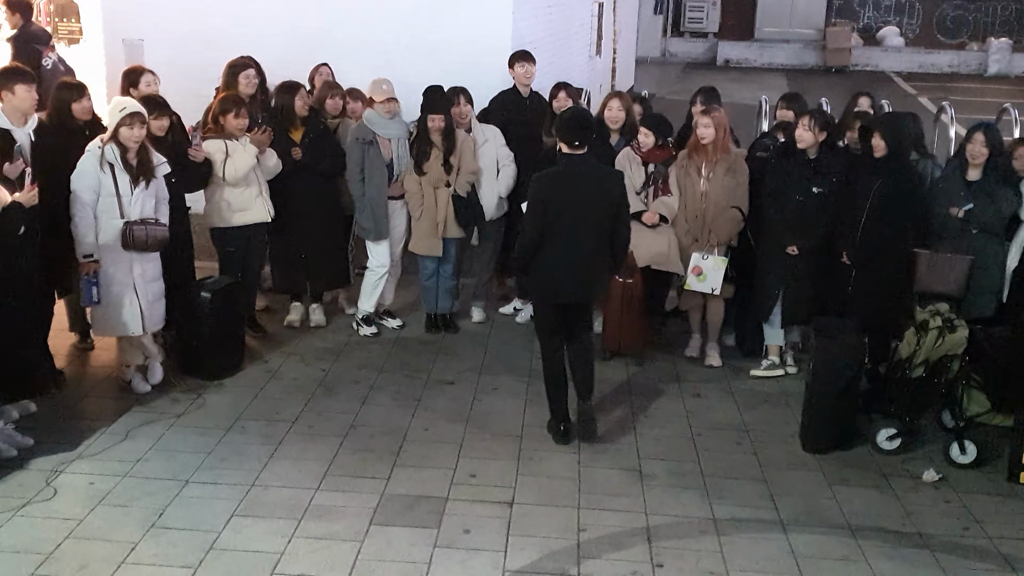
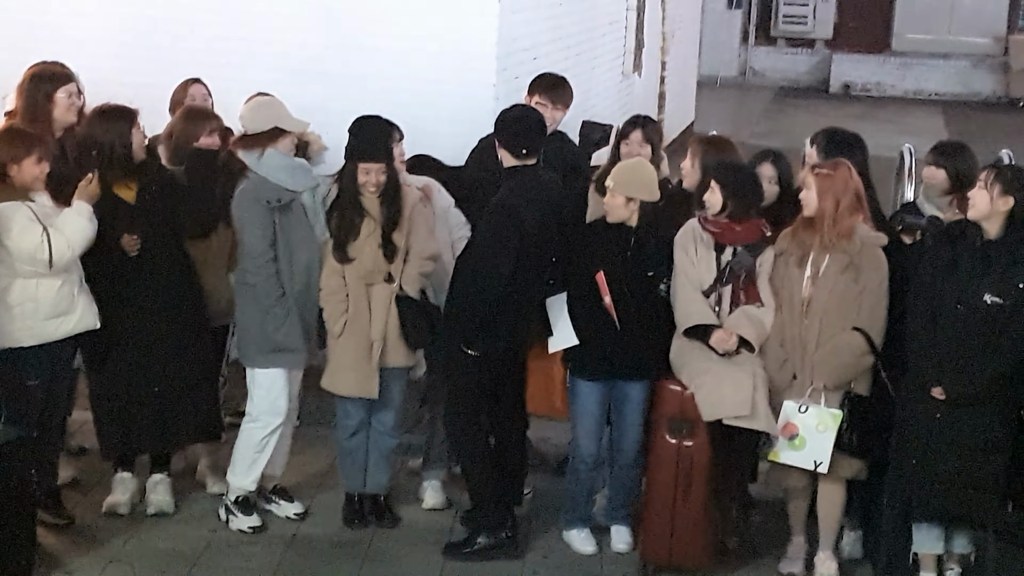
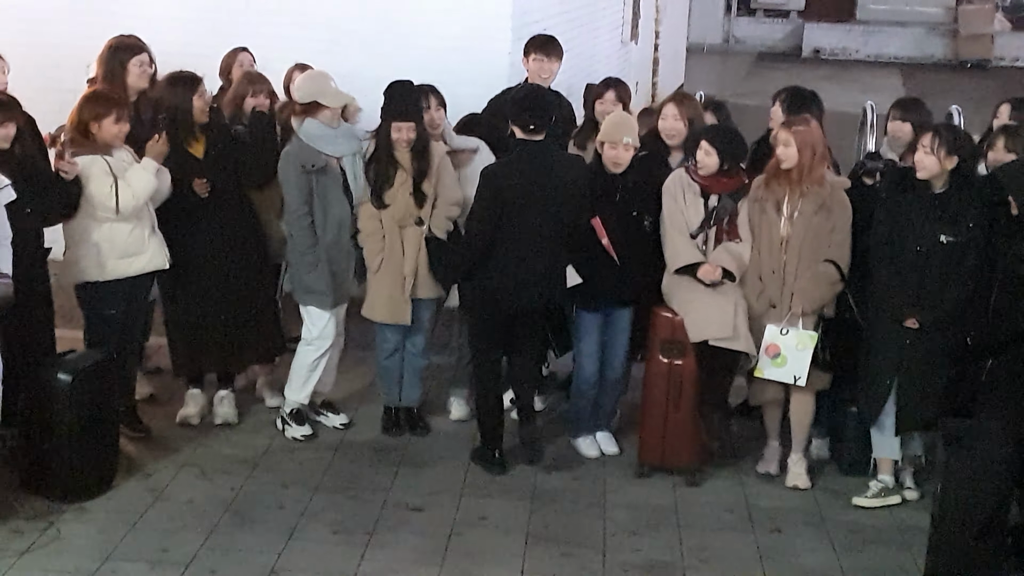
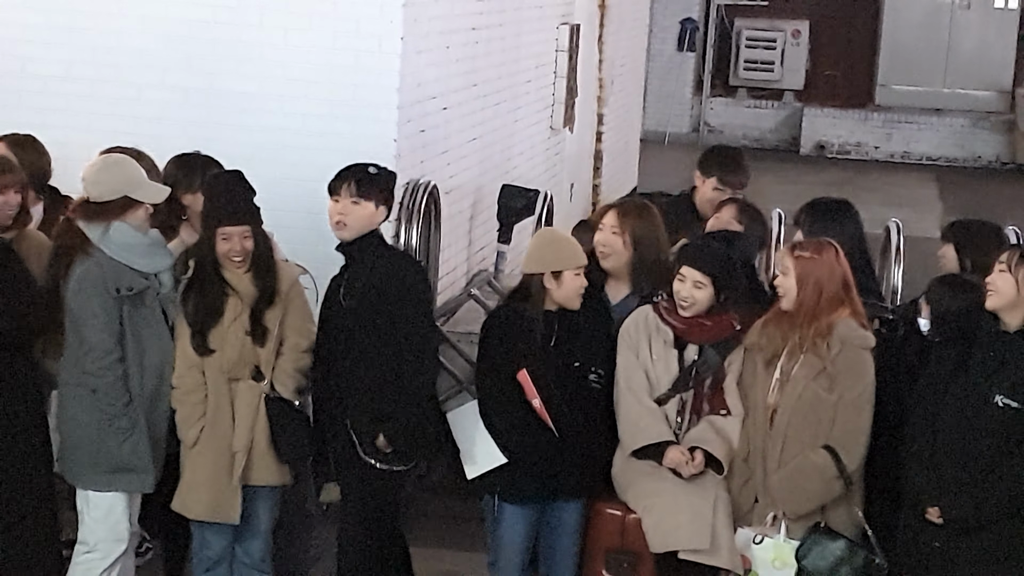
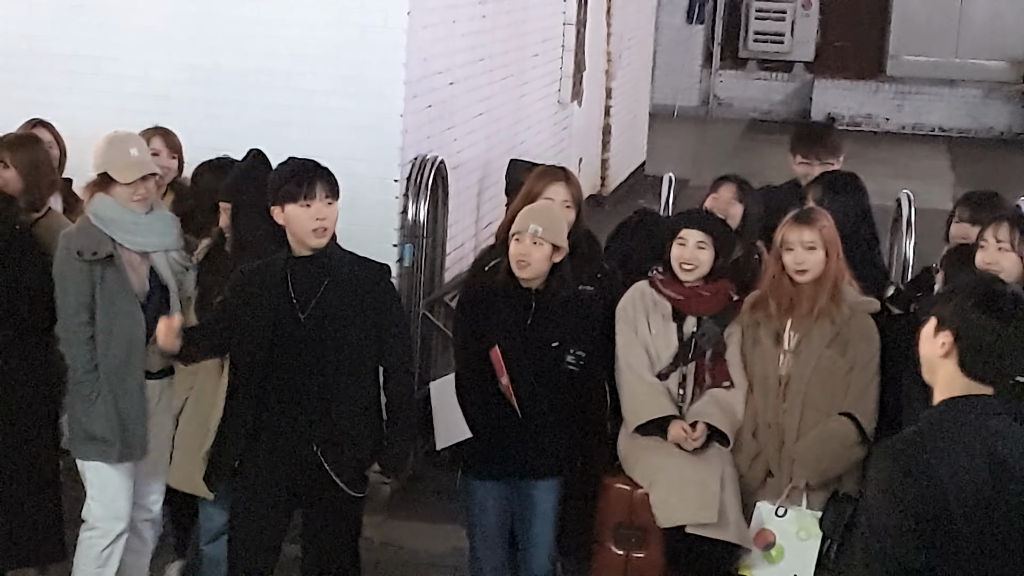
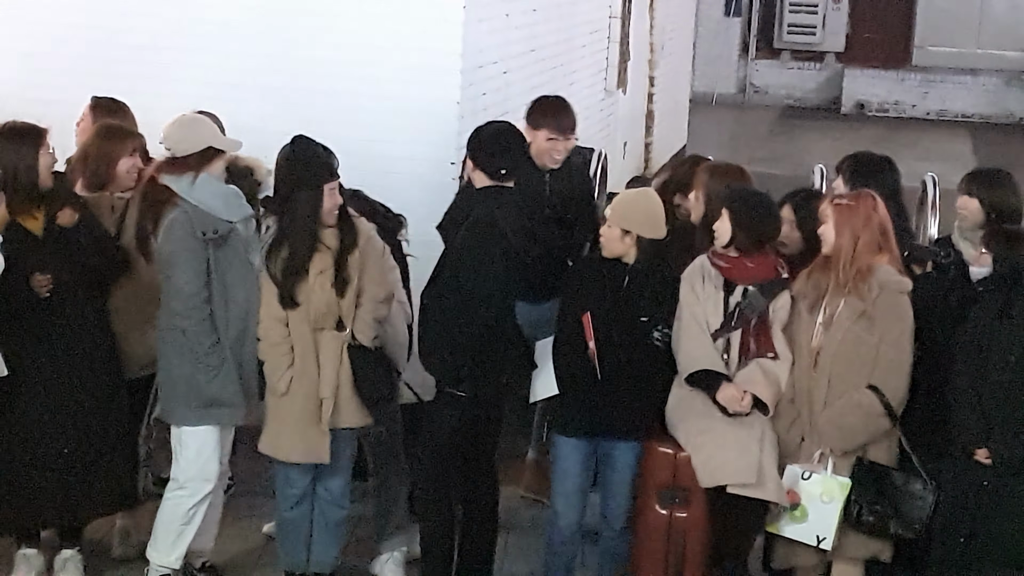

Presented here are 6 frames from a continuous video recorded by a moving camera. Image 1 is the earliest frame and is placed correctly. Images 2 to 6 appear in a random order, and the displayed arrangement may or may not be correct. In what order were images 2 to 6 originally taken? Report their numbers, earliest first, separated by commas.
3, 2, 6, 4, 5
